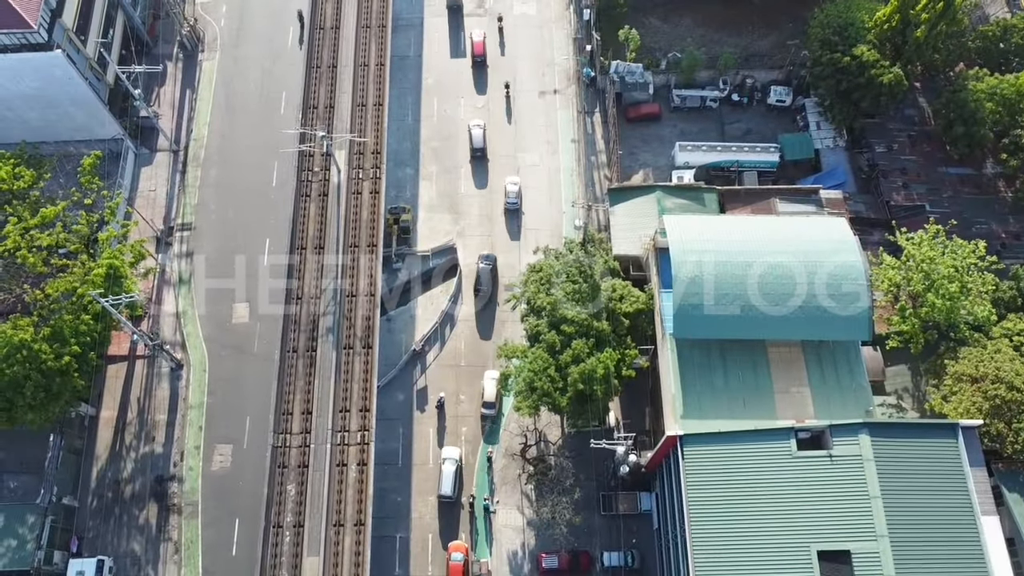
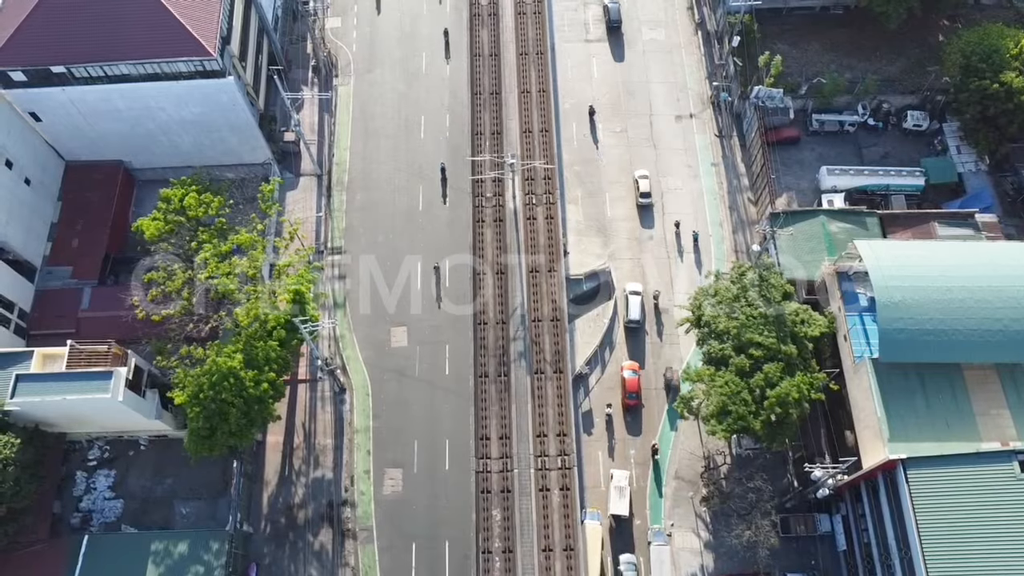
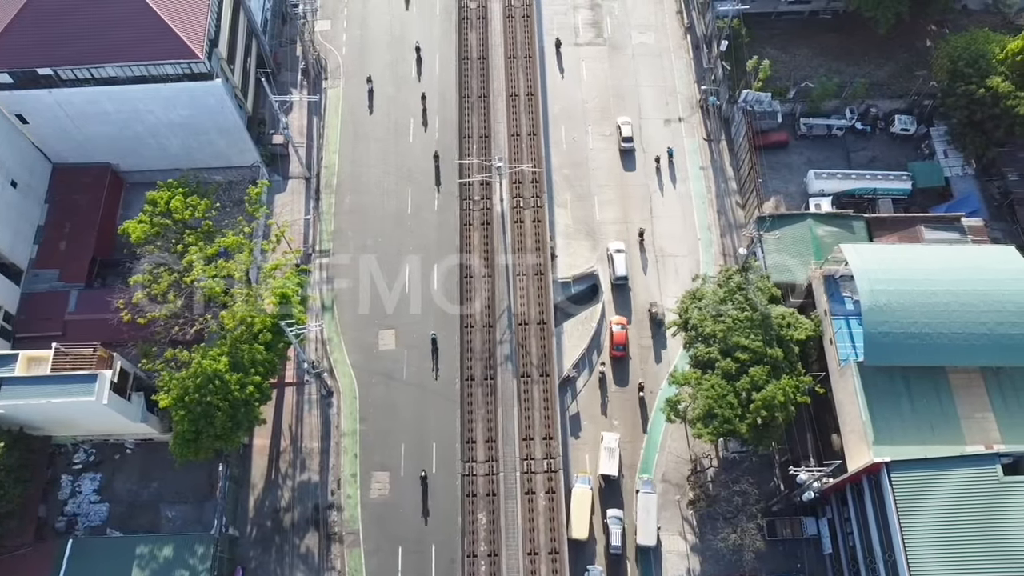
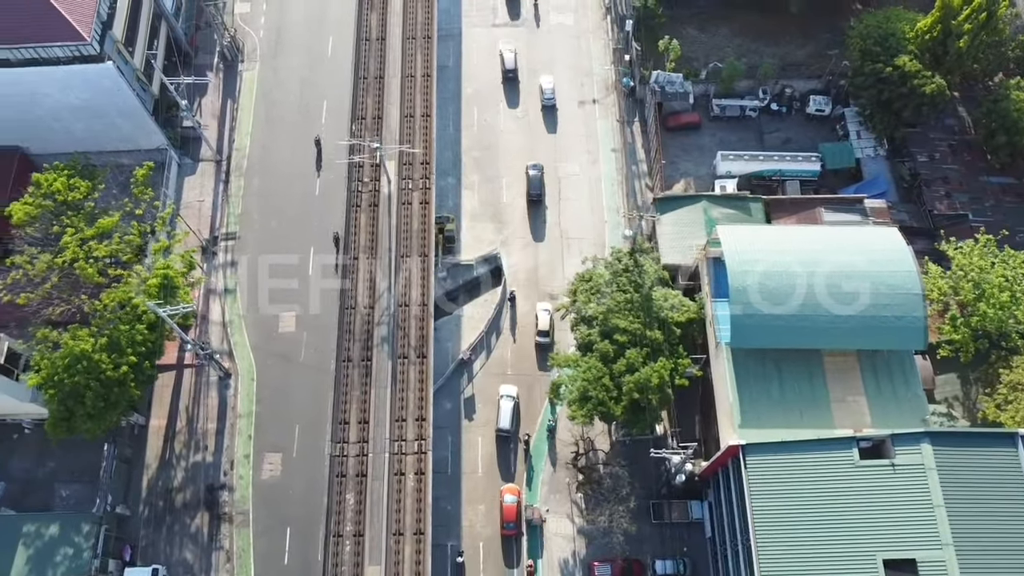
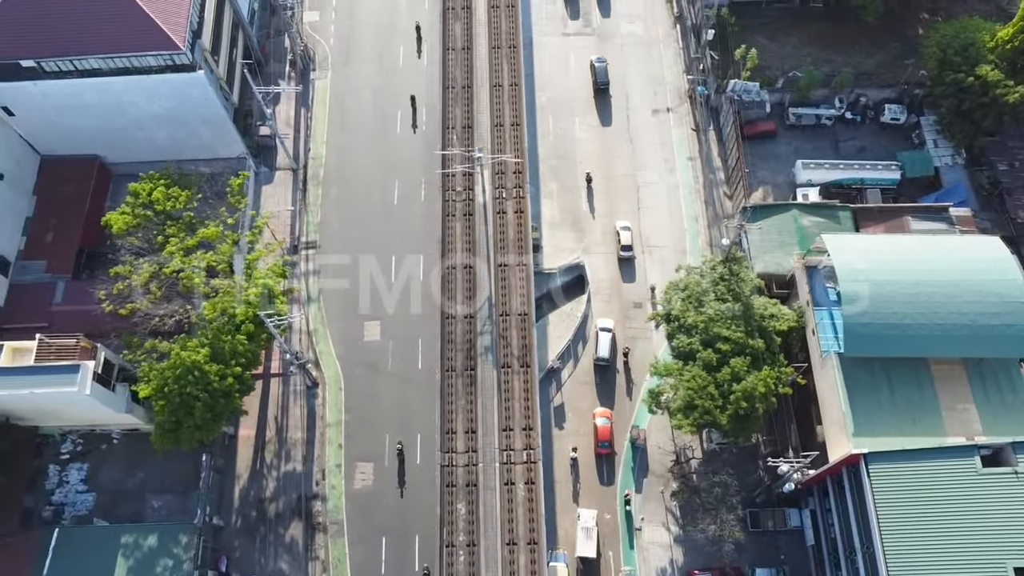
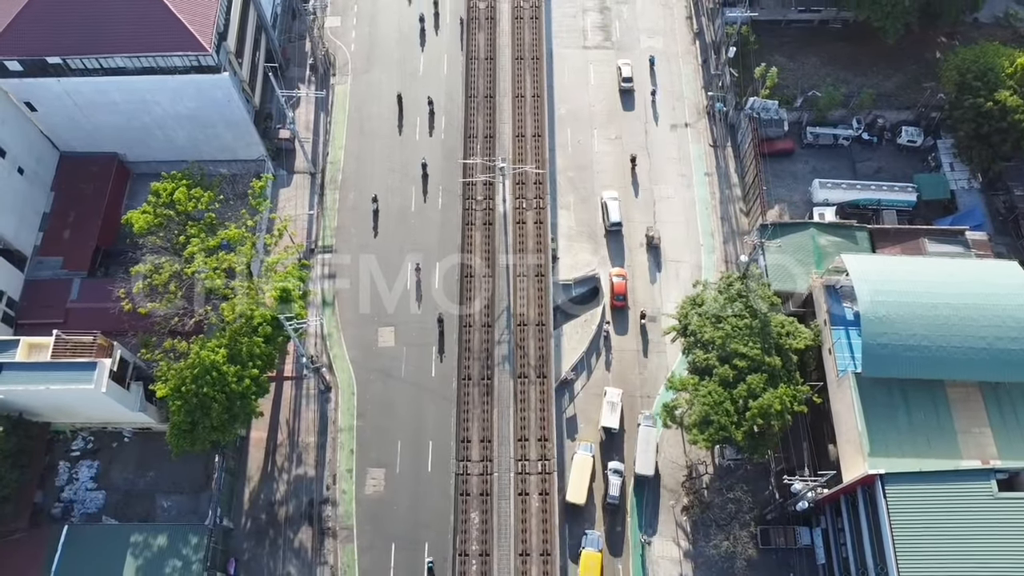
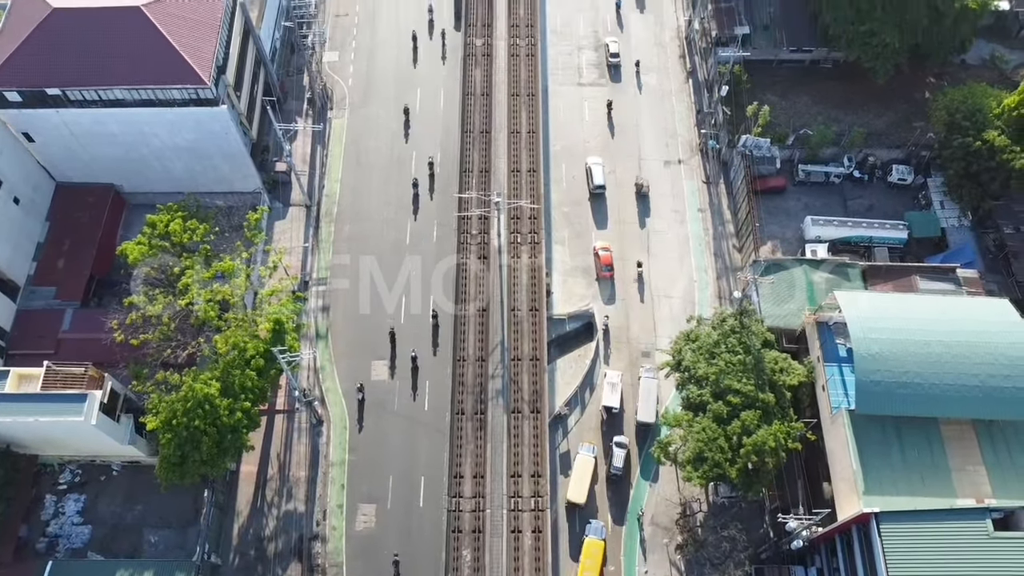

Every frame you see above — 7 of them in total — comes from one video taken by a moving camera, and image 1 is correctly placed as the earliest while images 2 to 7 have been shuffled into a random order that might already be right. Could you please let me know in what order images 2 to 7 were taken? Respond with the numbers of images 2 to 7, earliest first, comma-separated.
4, 5, 2, 3, 6, 7
